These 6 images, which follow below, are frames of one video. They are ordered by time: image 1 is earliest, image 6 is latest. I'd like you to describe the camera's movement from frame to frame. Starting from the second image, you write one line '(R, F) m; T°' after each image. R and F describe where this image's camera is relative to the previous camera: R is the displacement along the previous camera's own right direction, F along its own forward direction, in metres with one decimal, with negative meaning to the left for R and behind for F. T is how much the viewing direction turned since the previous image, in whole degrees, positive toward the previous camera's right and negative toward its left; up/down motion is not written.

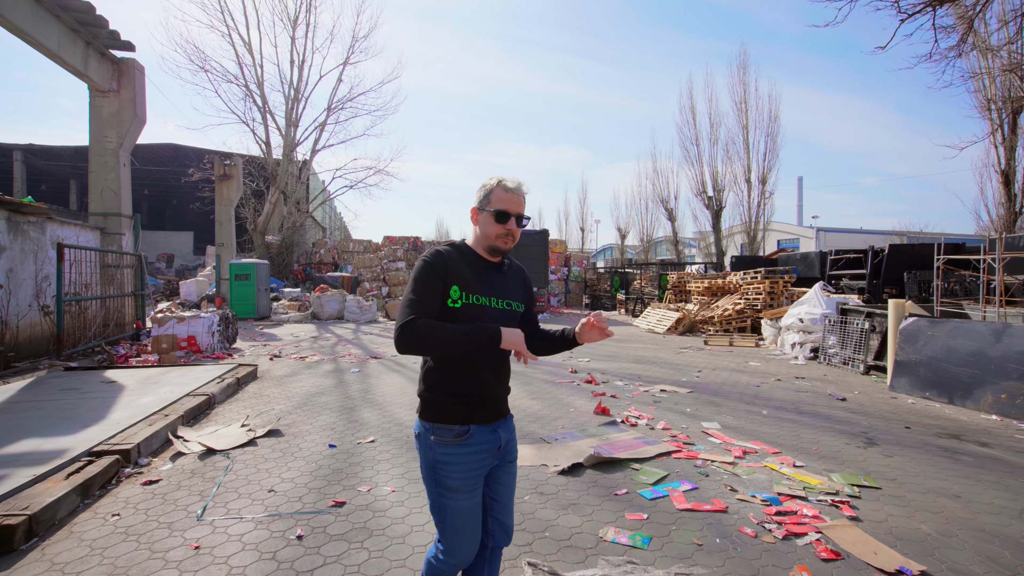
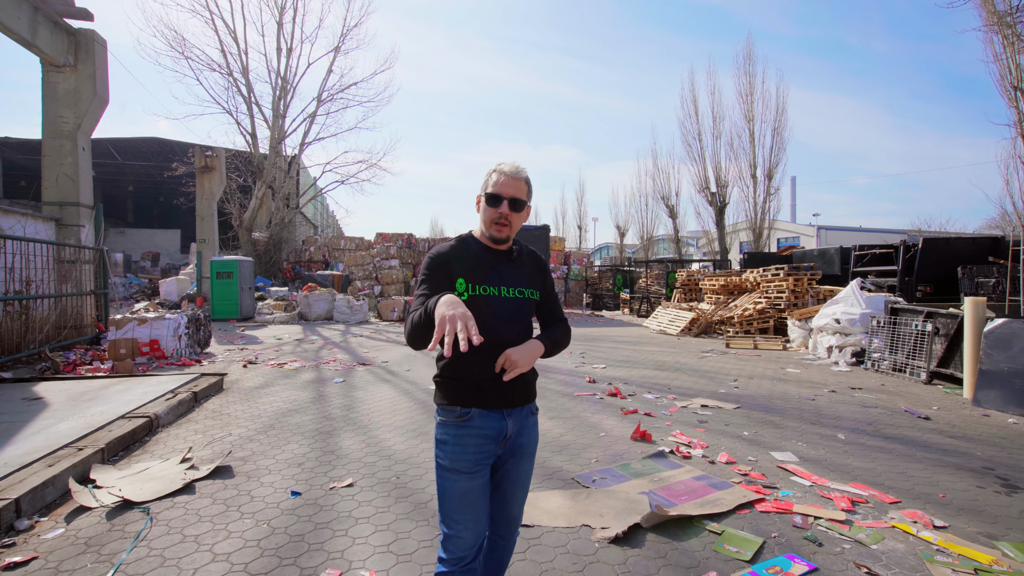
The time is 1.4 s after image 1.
(-0.2, +1.1) m; +1°
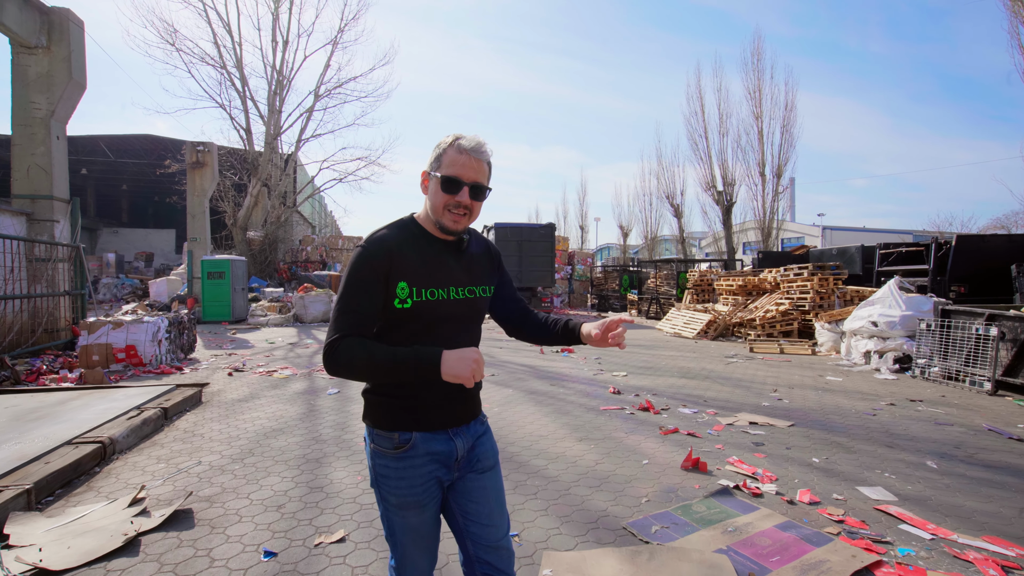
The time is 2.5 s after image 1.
(-0.2, +0.8) m; 0°
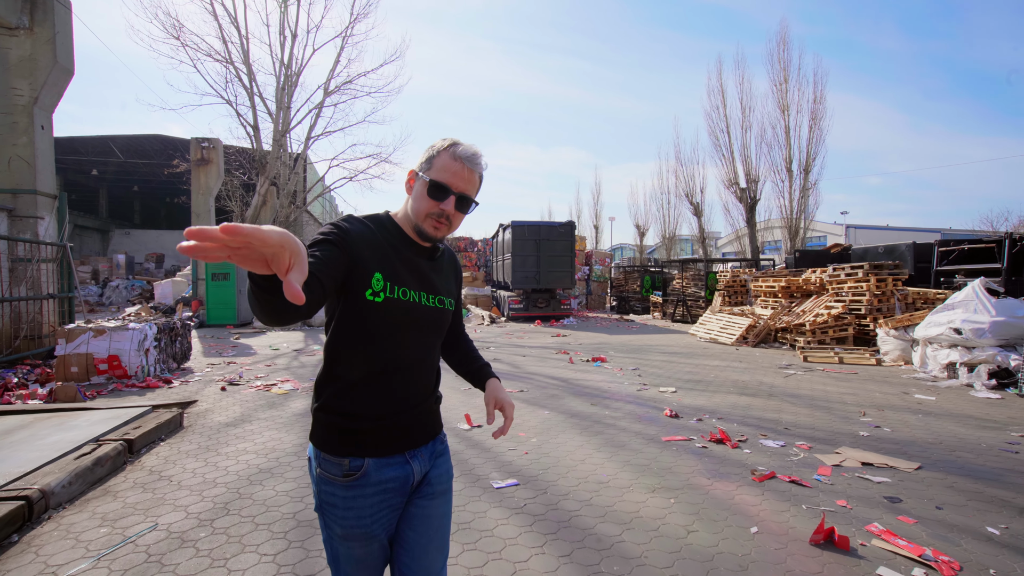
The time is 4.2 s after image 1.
(-0.3, +1.0) m; -1°
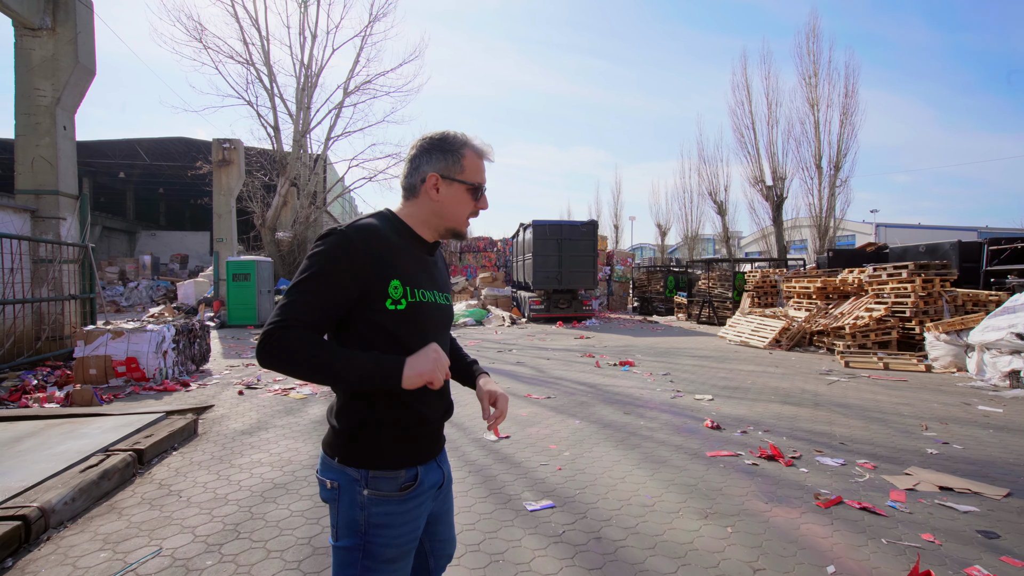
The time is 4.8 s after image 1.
(-0.1, +0.3) m; -2°
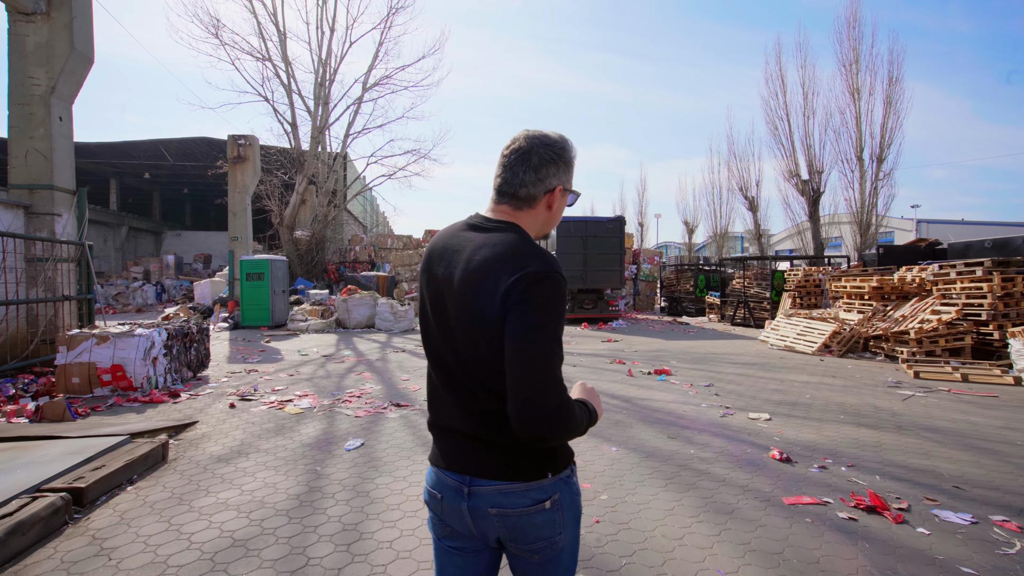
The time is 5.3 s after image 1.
(0.0, +0.8) m; -2°
